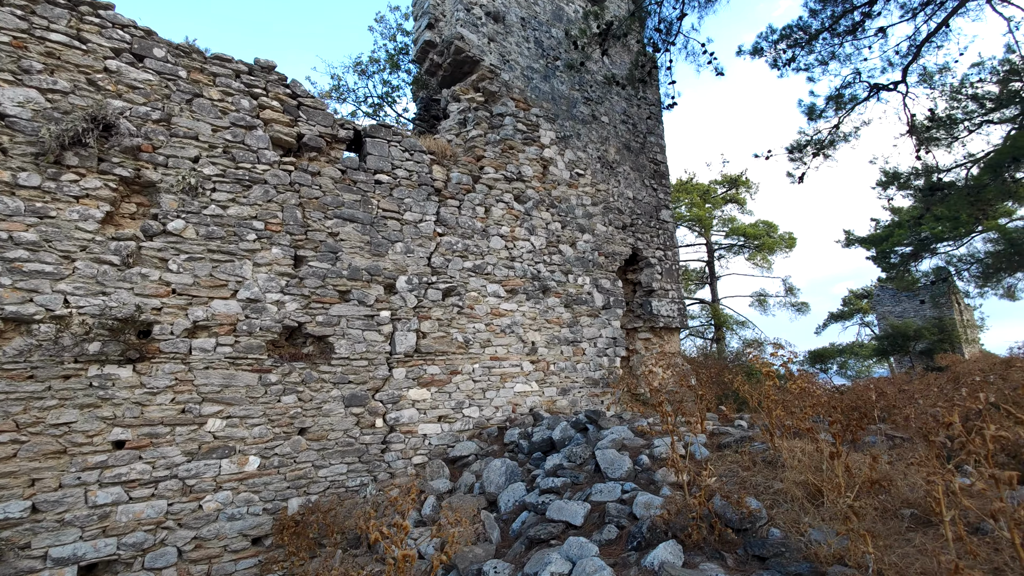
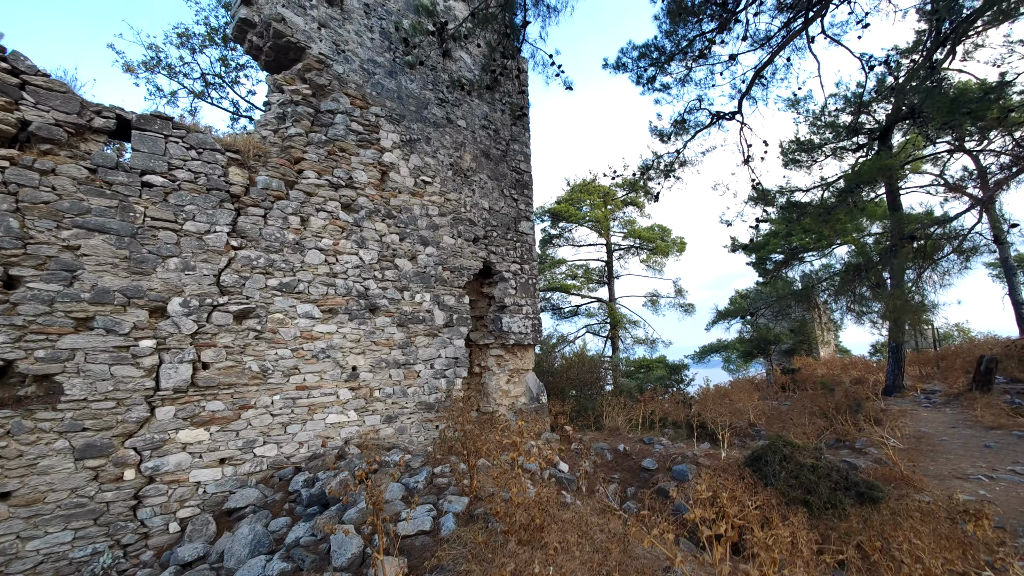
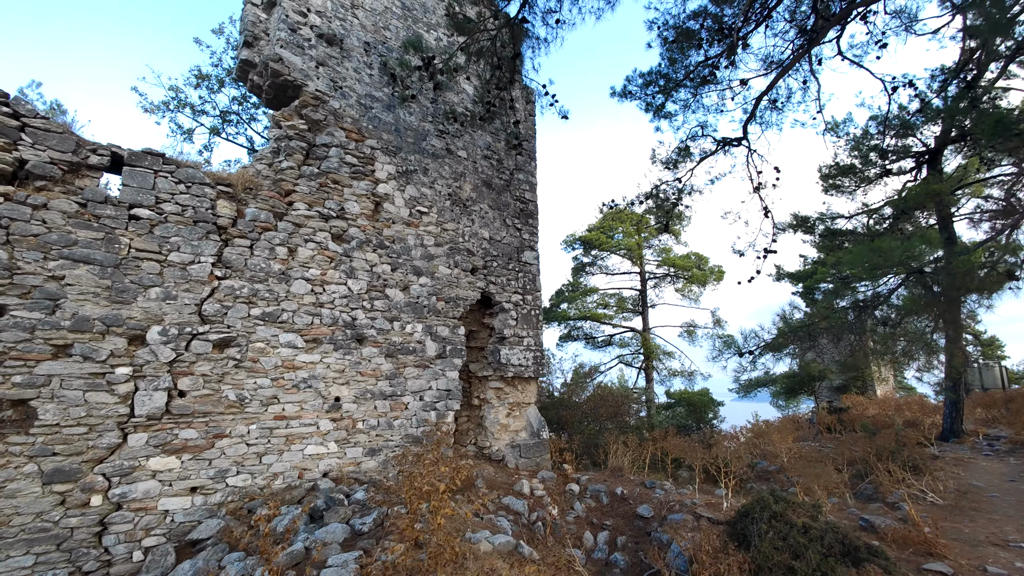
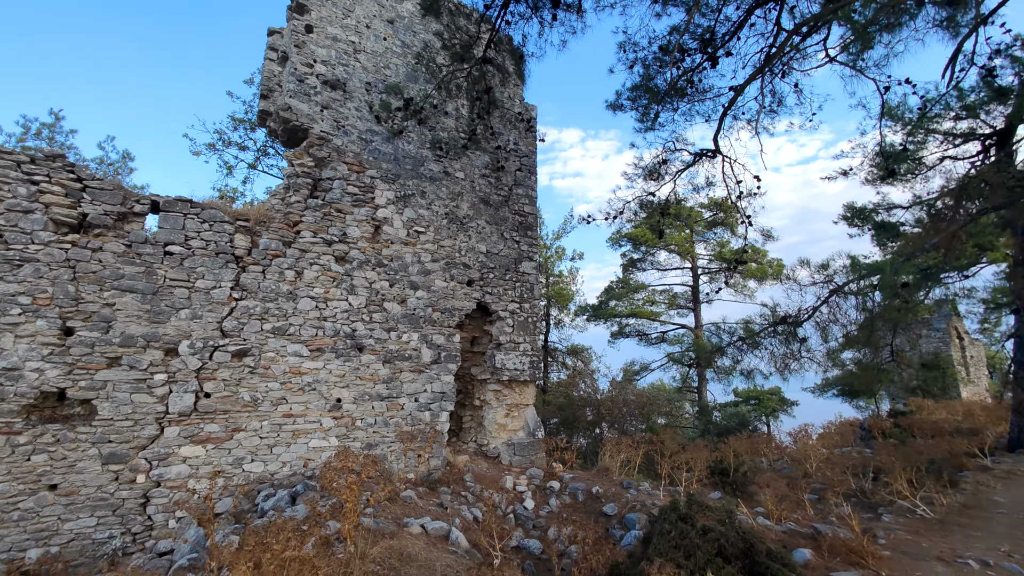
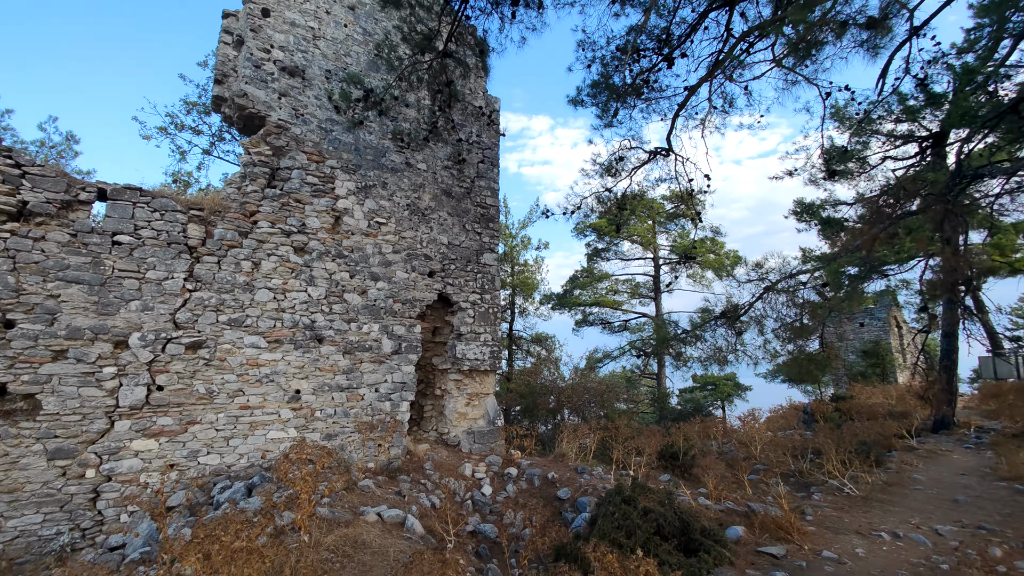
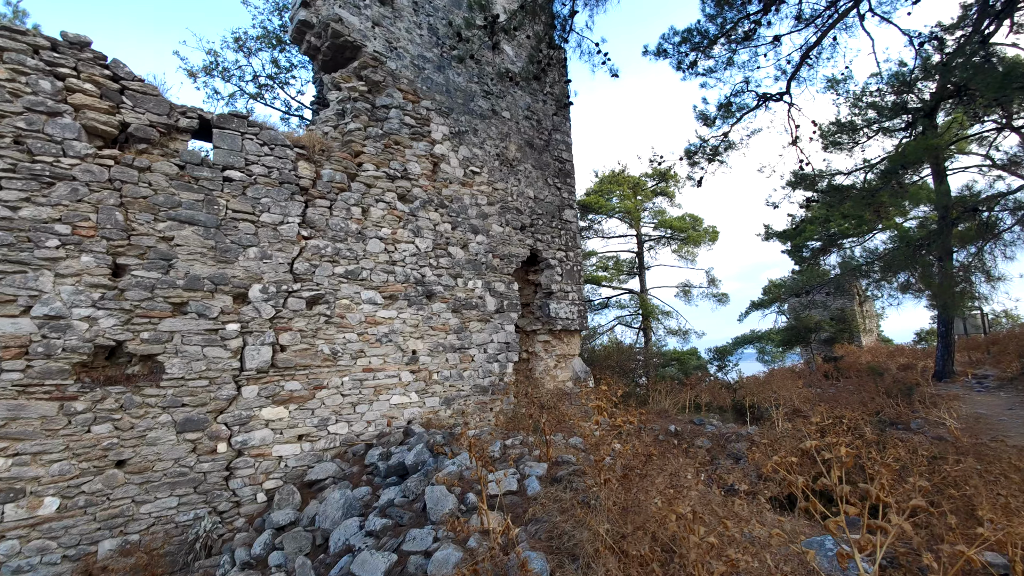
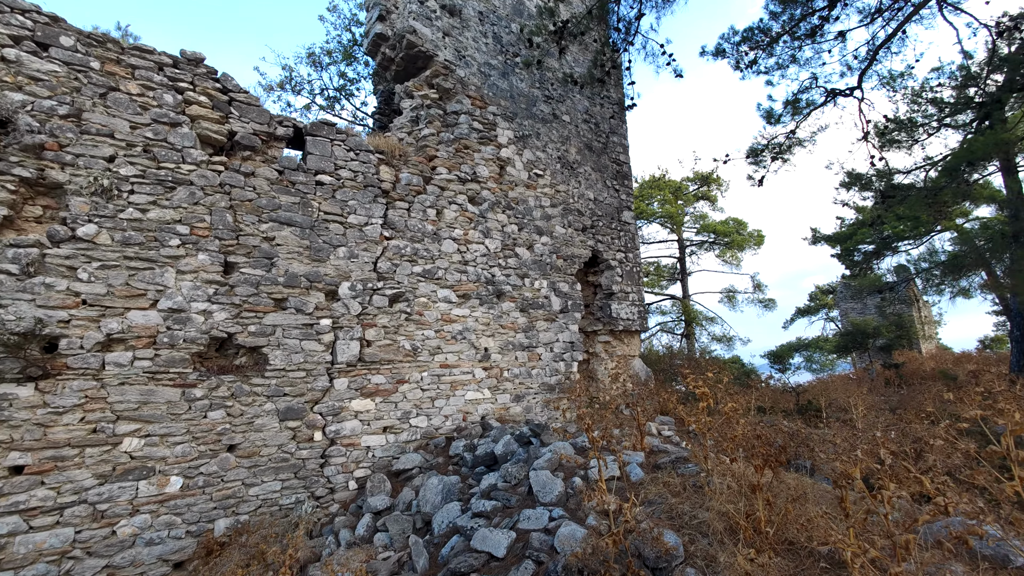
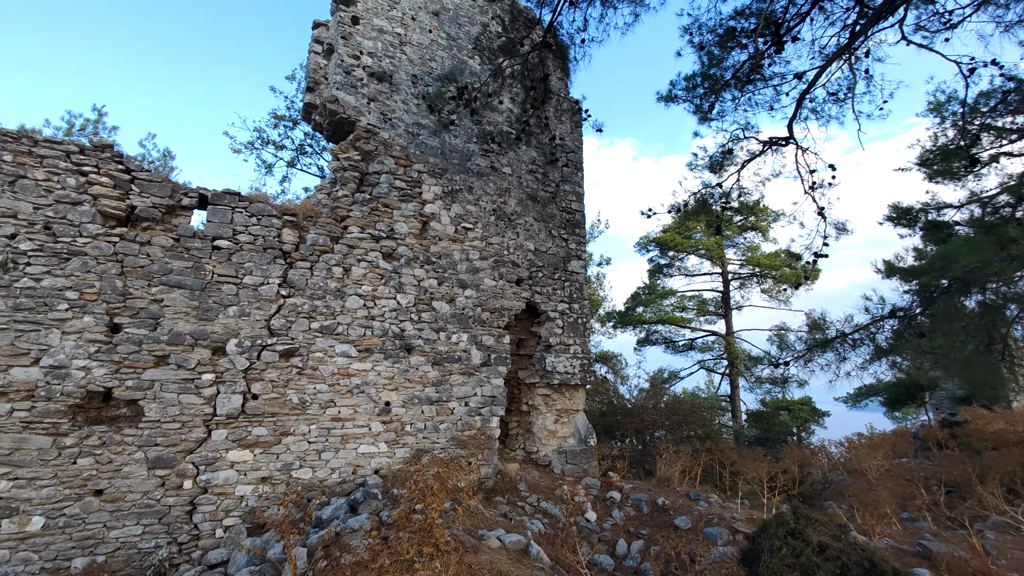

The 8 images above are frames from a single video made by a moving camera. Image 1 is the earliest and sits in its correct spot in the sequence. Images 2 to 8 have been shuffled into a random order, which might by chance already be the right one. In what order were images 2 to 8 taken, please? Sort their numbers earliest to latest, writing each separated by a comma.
7, 6, 2, 3, 8, 4, 5
